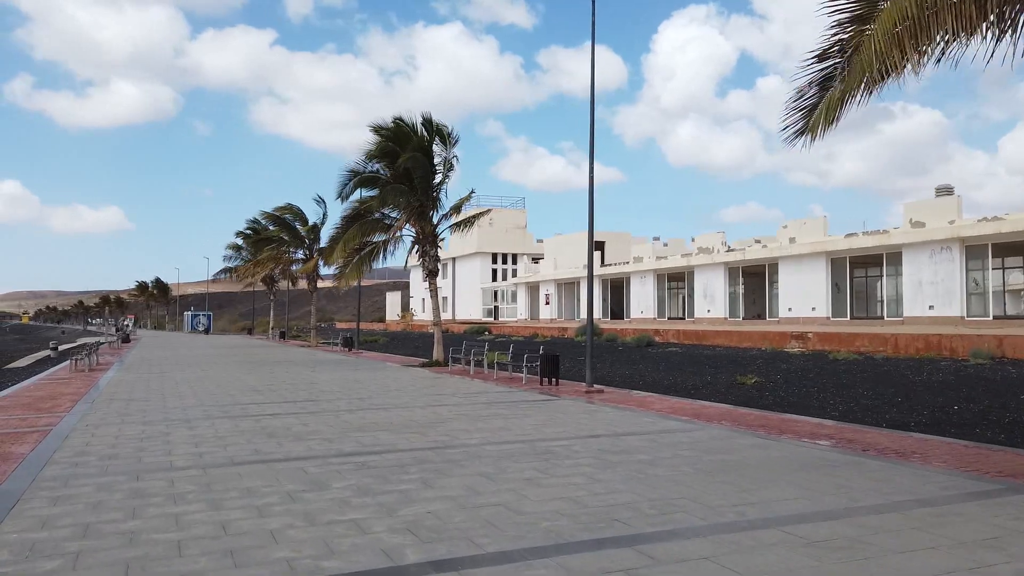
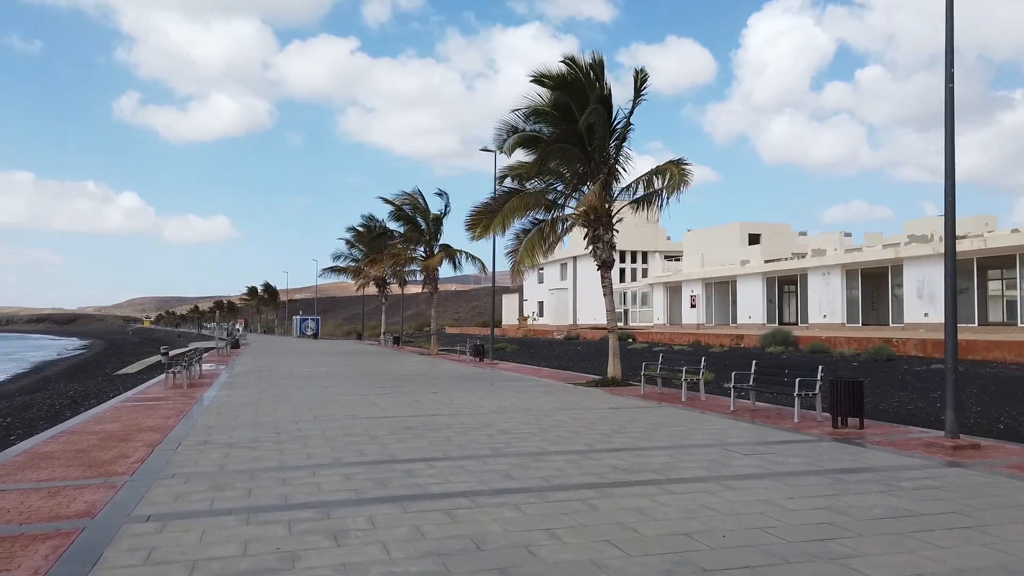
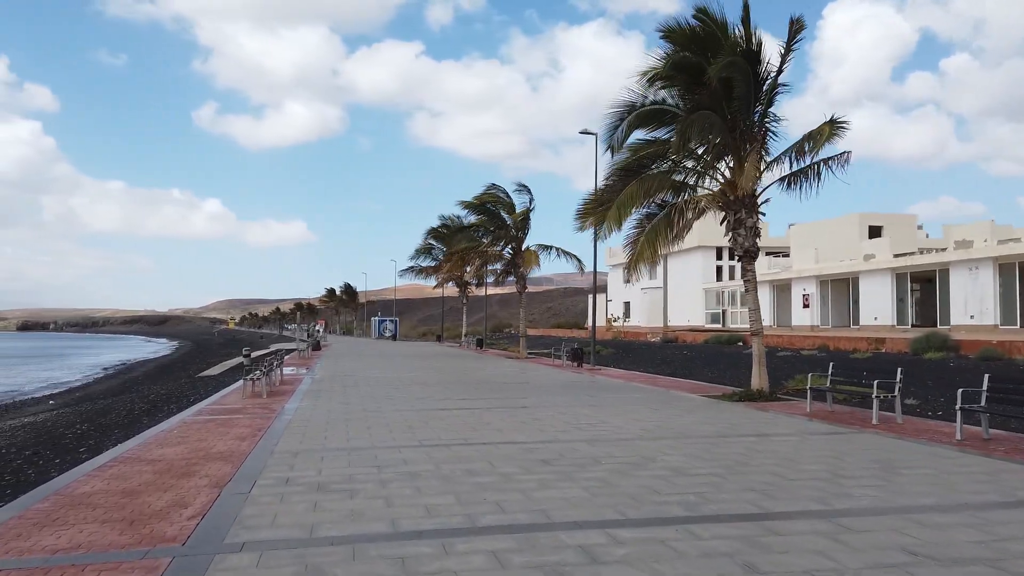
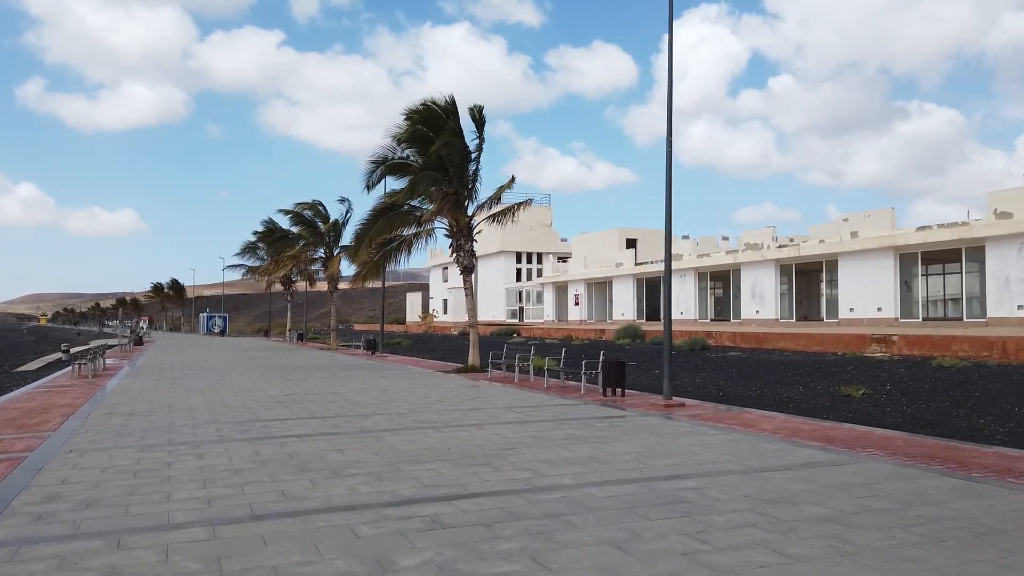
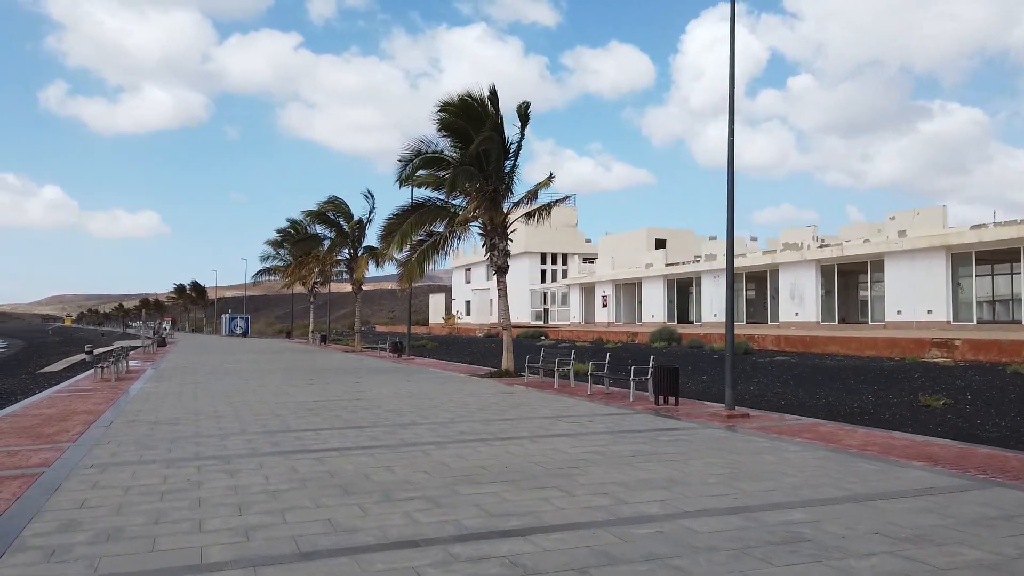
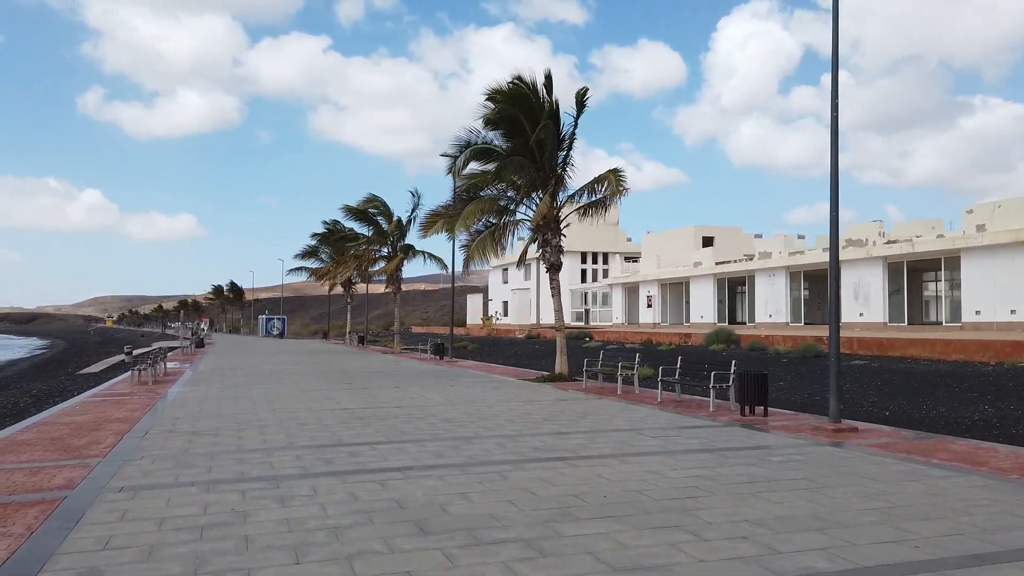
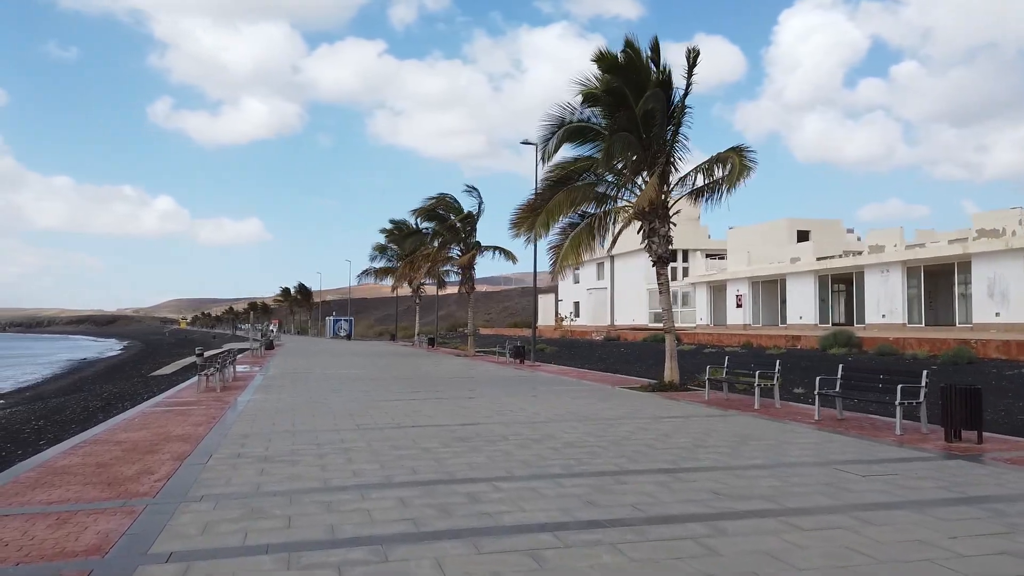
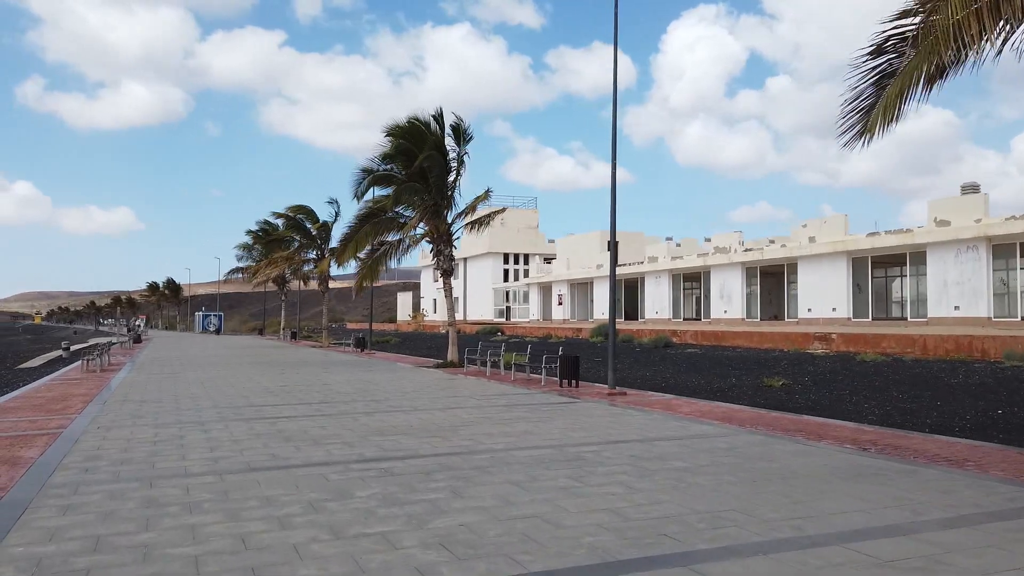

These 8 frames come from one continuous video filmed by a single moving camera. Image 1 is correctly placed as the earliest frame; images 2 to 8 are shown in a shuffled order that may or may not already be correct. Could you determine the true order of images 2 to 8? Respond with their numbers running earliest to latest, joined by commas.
8, 4, 5, 6, 2, 7, 3
